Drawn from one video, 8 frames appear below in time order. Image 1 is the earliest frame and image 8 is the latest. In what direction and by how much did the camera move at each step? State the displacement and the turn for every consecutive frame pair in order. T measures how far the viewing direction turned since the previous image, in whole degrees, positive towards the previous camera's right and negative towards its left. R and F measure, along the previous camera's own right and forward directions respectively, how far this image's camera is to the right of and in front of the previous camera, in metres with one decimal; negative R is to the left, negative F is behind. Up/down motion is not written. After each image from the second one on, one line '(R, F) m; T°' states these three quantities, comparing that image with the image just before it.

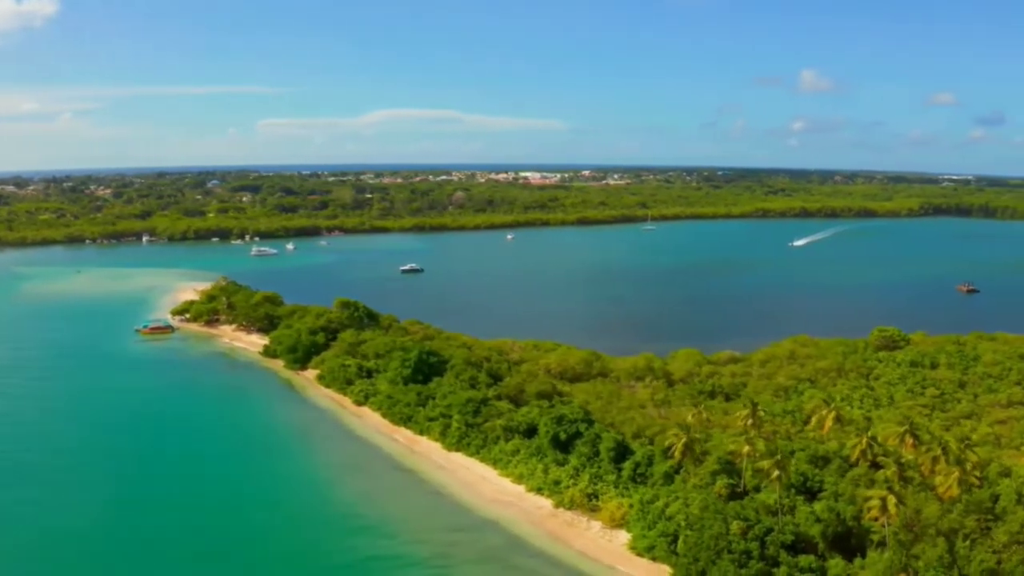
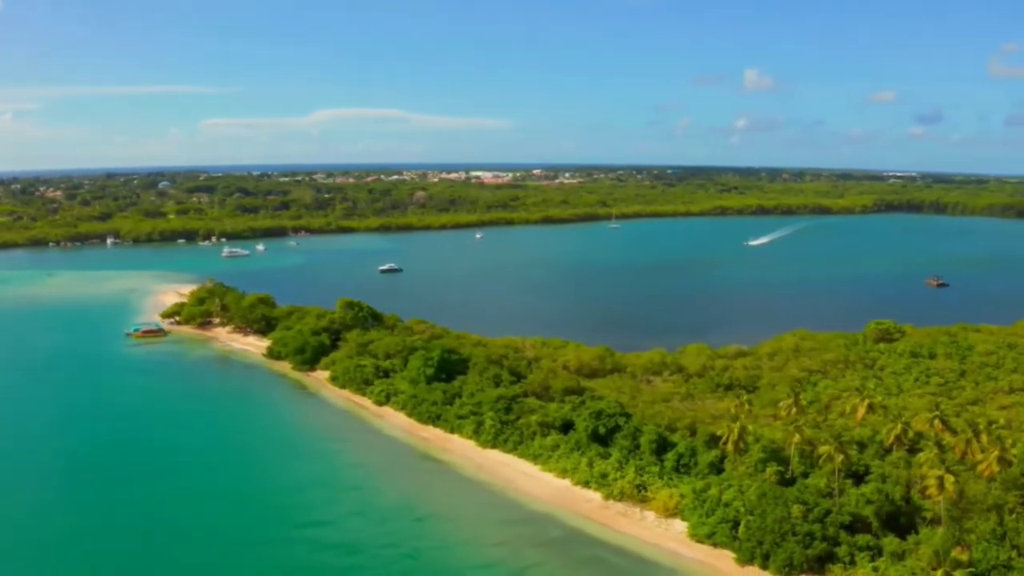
(-2.5, -0.3) m; +3°
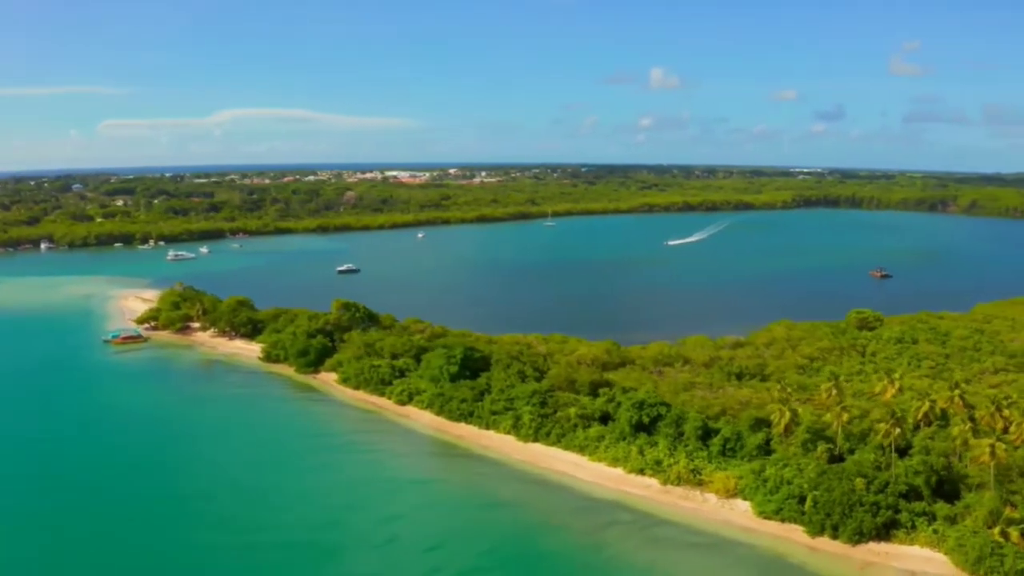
(-3.7, -0.4) m; +5°
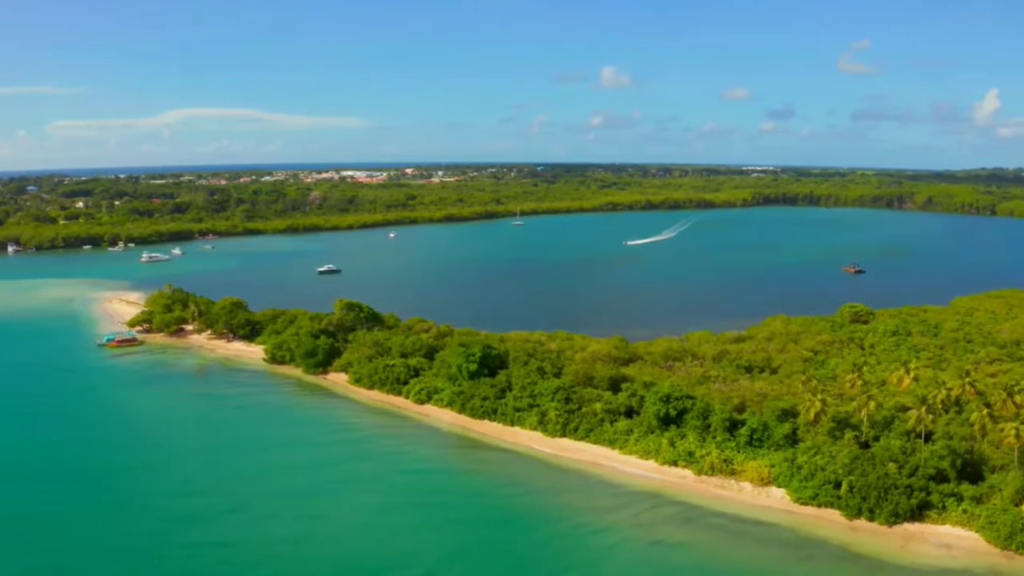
(-2.1, -0.4) m; +3°
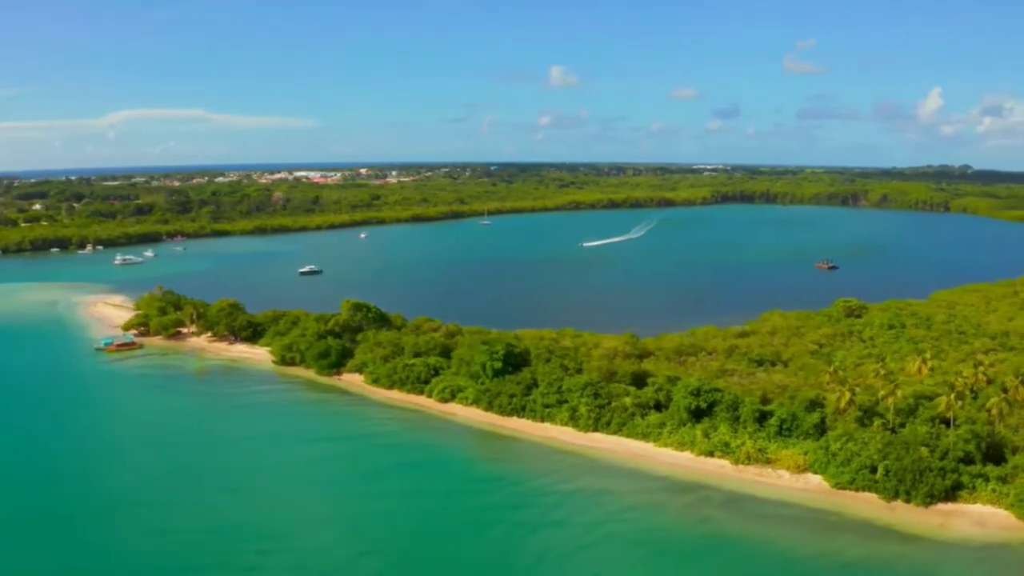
(-2.4, -0.5) m; +3°
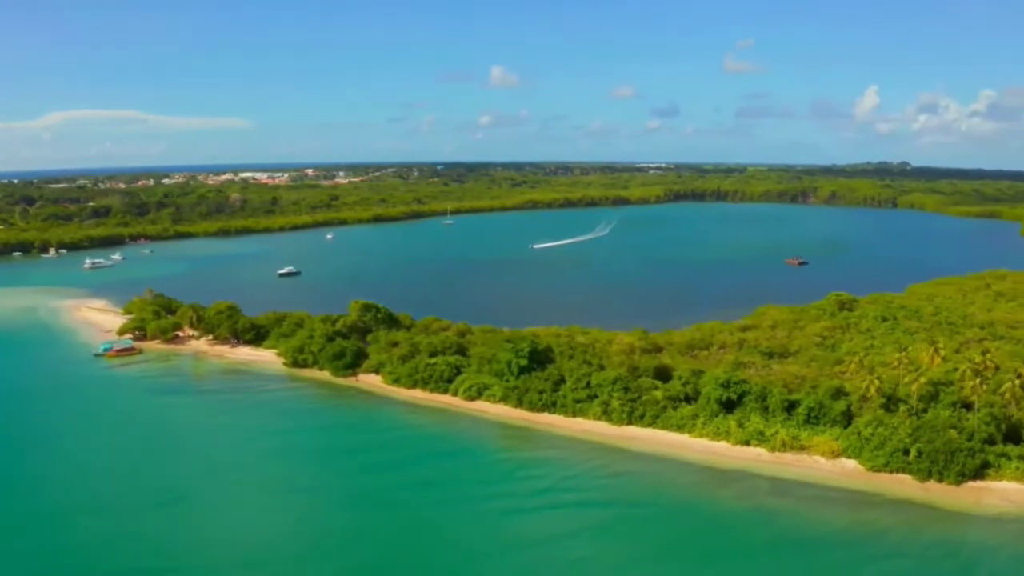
(-2.7, -0.5) m; +3°
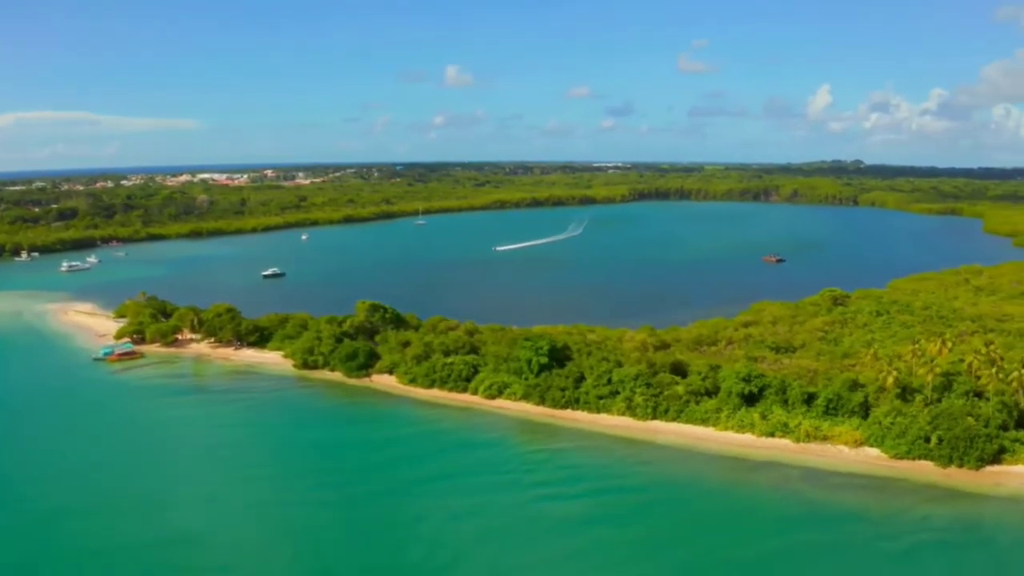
(-2.1, -0.5) m; +2°
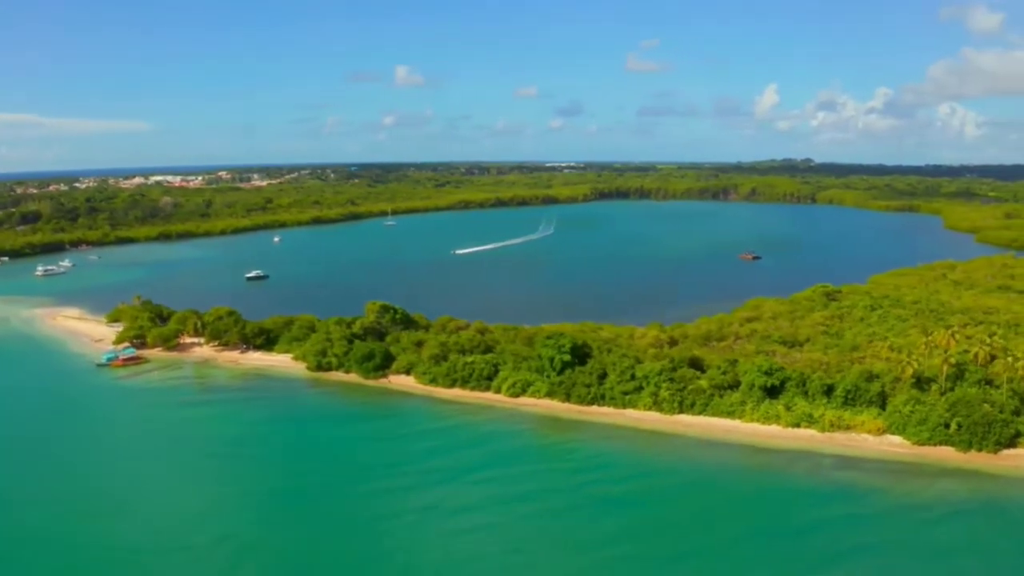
(-2.4, -0.6) m; +3°
